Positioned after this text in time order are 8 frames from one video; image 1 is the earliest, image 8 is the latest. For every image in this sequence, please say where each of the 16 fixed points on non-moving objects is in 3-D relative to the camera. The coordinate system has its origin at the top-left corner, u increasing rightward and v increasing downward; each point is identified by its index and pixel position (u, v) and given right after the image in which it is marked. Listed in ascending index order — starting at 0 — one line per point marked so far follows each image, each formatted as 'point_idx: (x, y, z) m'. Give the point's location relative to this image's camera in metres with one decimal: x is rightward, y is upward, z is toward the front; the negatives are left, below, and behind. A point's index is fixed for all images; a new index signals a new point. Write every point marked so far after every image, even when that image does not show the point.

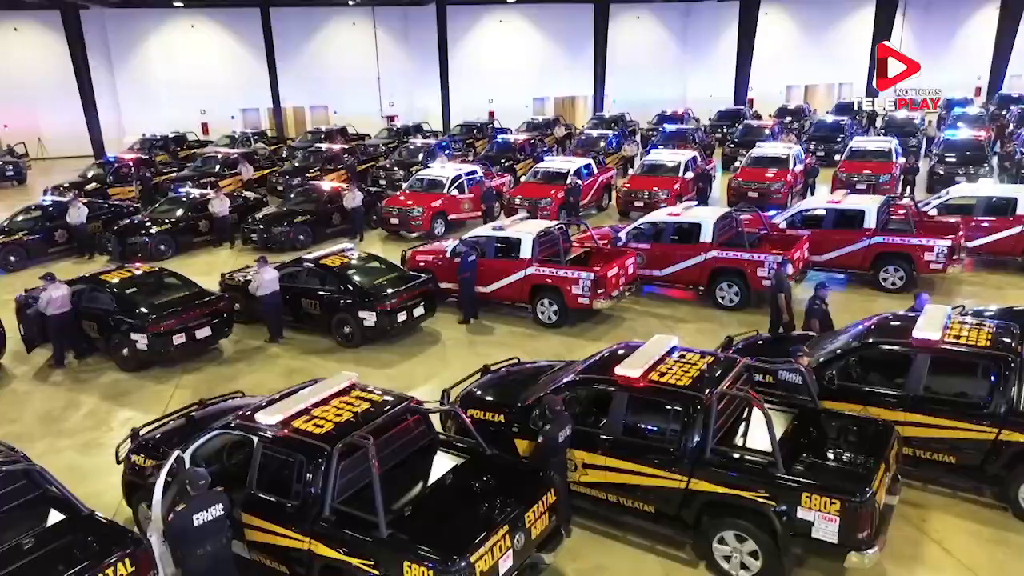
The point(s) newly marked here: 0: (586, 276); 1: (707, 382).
0: (+1.6, +0.2, +11.5) m
1: (+2.3, -1.1, +6.4) m
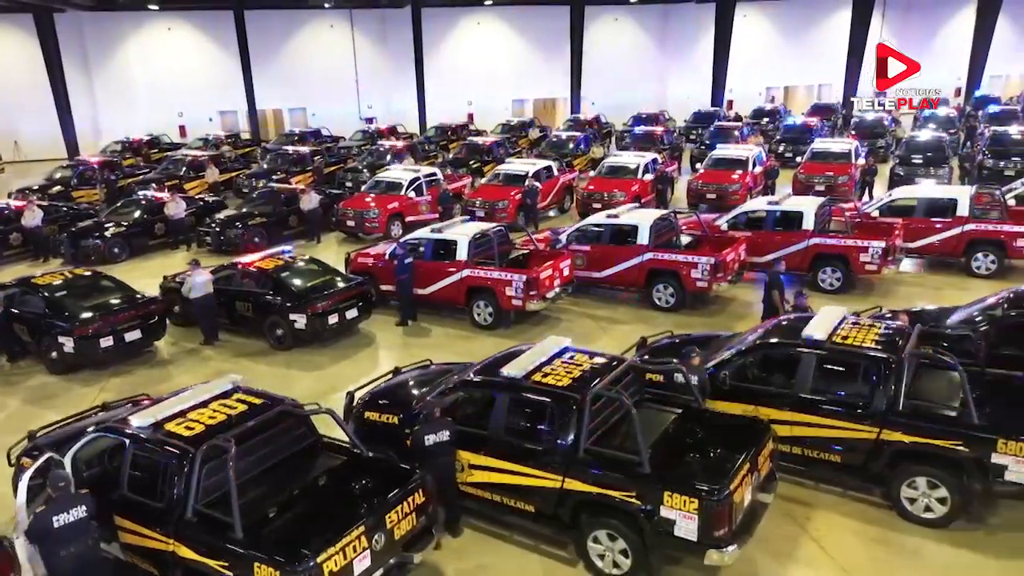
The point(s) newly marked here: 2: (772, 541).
0: (+0.2, +0.2, +11.6) m
1: (+0.9, -1.1, +6.5) m
2: (+3.2, -3.1, +6.8) m
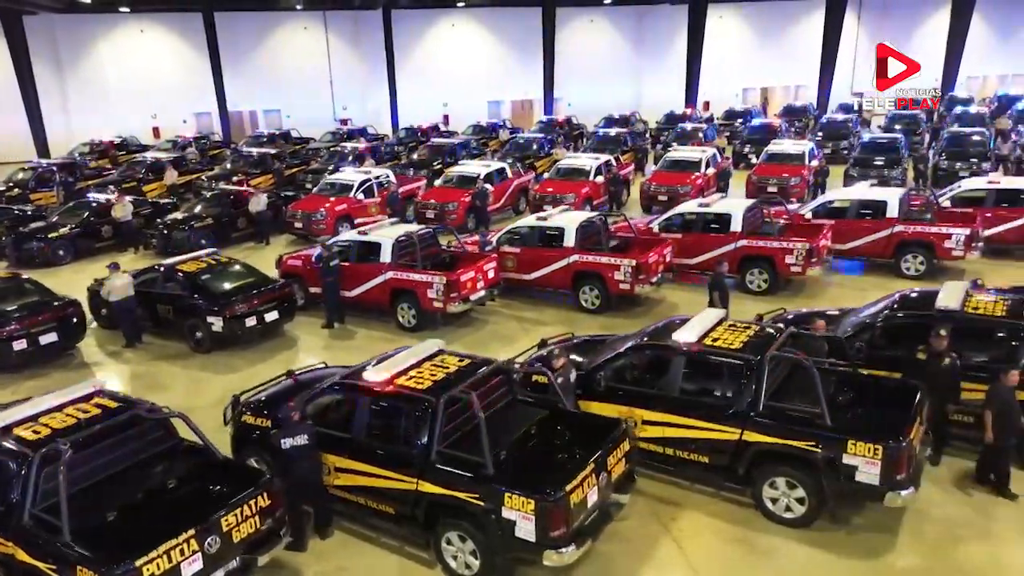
0: (-1.5, +0.2, +11.6) m
1: (-0.8, -1.1, +6.5) m
2: (+1.5, -3.1, +6.8) m
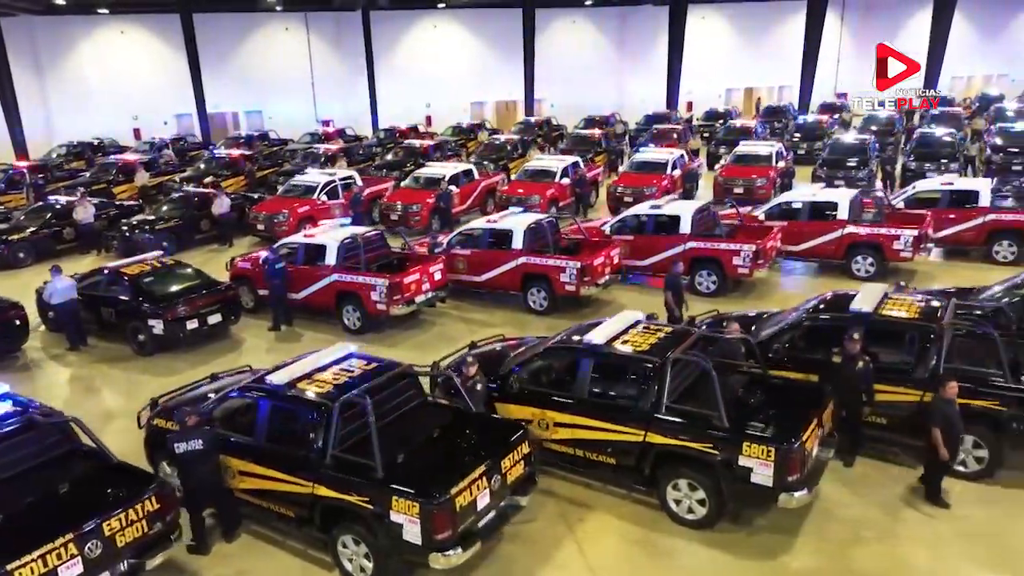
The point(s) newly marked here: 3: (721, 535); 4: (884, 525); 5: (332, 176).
0: (-2.8, +0.1, +11.6) m
1: (-2.0, -1.2, +6.6) m
2: (+0.3, -3.2, +6.9) m
3: (+2.6, -3.1, +6.8) m
4: (+4.6, -3.0, +6.9) m
5: (-6.3, +3.9, +19.4) m
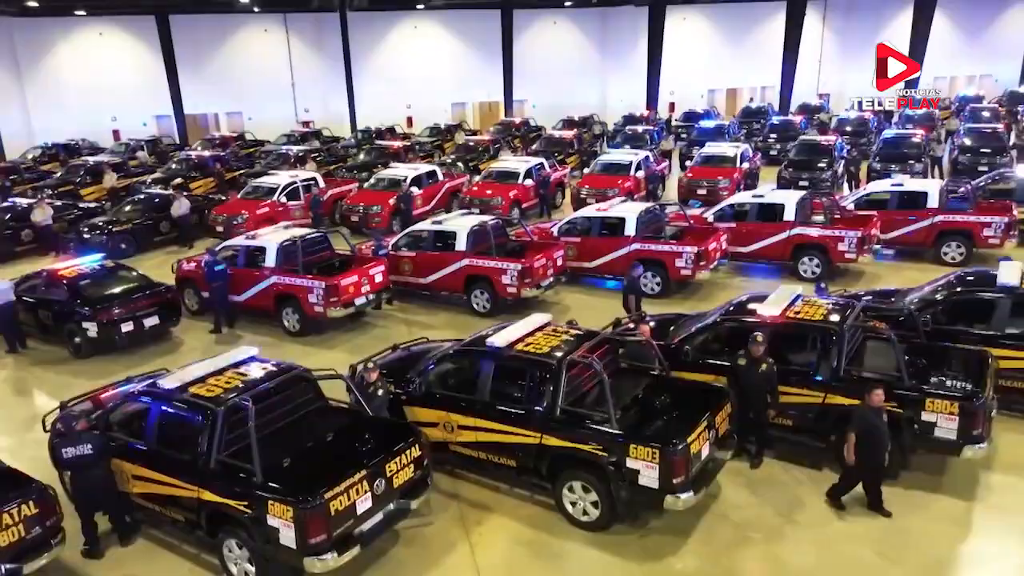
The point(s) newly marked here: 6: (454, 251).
0: (-4.1, +0.1, +11.6) m
1: (-3.4, -1.2, +6.6) m
2: (-1.0, -3.2, +6.9) m
3: (+1.3, -3.1, +6.9) m
4: (+3.3, -3.0, +7.0) m
5: (-7.7, +3.9, +19.4) m
6: (-1.4, +0.9, +13.0) m
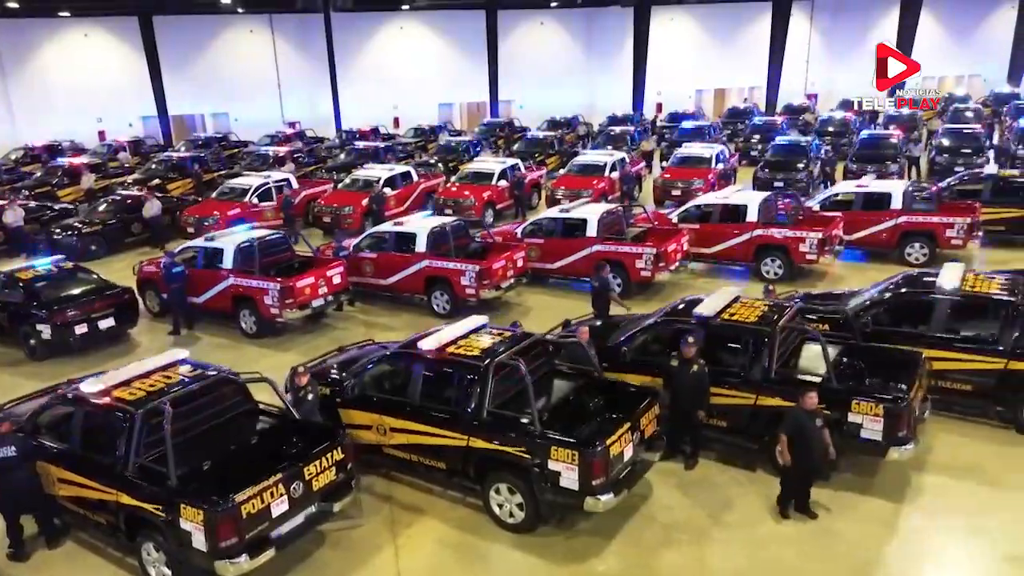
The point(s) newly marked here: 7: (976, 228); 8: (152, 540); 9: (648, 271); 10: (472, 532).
0: (-5.0, 0.0, +11.7) m
1: (-4.3, -1.3, +6.6) m
2: (-1.9, -3.3, +6.9) m
3: (+0.4, -3.1, +6.9) m
4: (+2.4, -3.0, +7.0) m
5: (-8.6, +3.8, +19.4) m
6: (-2.3, +0.9, +13.0) m
7: (+11.9, +1.5, +14.1) m
8: (-4.0, -2.8, +6.2) m
9: (+3.2, +0.4, +13.0) m
10: (-0.5, -3.1, +7.0) m
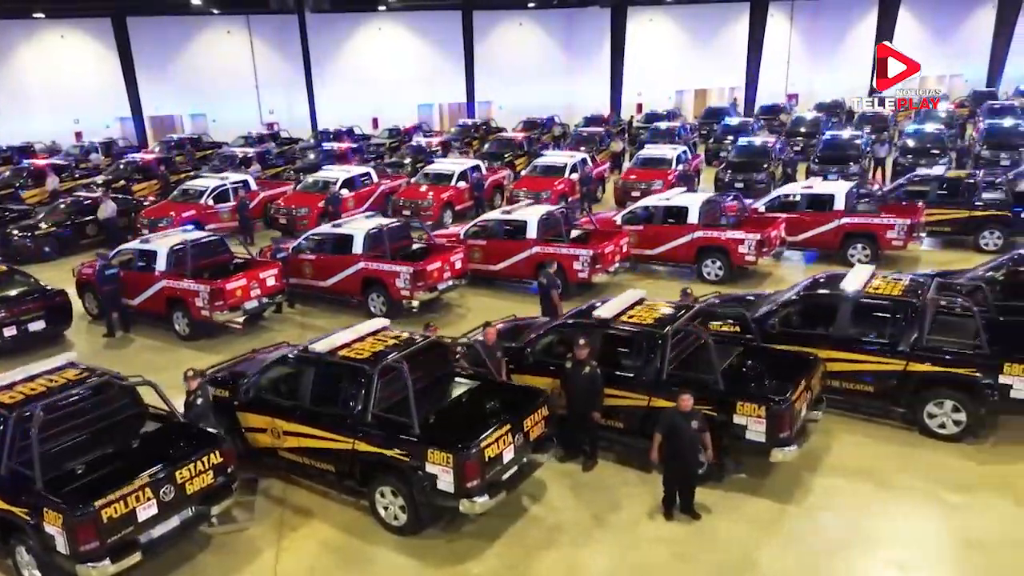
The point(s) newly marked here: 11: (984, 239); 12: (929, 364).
0: (-6.5, 0.0, +11.7) m
1: (-5.8, -1.3, +6.6) m
2: (-3.4, -3.3, +6.9) m
3: (-1.1, -3.2, +6.9) m
4: (+0.9, -3.1, +7.0) m
5: (-10.2, +3.8, +19.4) m
6: (-3.8, +0.8, +13.0) m
7: (+10.4, +1.5, +14.2) m
8: (-5.5, -2.9, +6.2) m
9: (+1.7, +0.4, +13.1) m
10: (-2.0, -3.1, +7.0) m
11: (+13.2, +1.4, +15.4) m
12: (+6.1, -1.1, +8.1) m
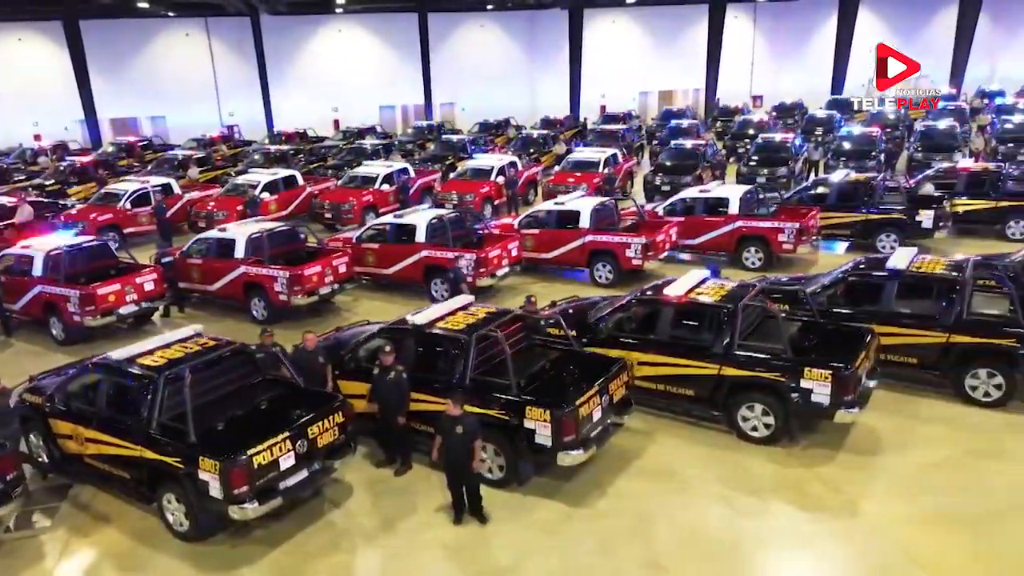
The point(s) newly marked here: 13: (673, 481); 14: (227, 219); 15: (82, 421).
0: (-9.3, -0.1, +11.7) m
1: (-8.5, -1.4, +6.6) m
2: (-6.1, -3.4, +7.0) m
3: (-3.8, -3.3, +7.0) m
4: (-1.8, -3.2, +7.1) m
5: (-13.0, +3.6, +19.4) m
6: (-6.6, +0.7, +13.1) m
7: (+7.6, +1.5, +14.3) m
8: (-8.2, -3.0, +6.2) m
9: (-1.0, +0.3, +13.2) m
10: (-4.7, -3.2, +7.1) m
11: (+10.4, +1.3, +15.5) m
12: (+3.3, -1.2, +8.2) m
13: (+2.3, -2.7, +7.8) m
14: (-9.7, +2.4, +18.8) m
15: (-5.9, -1.8, +7.6) m
